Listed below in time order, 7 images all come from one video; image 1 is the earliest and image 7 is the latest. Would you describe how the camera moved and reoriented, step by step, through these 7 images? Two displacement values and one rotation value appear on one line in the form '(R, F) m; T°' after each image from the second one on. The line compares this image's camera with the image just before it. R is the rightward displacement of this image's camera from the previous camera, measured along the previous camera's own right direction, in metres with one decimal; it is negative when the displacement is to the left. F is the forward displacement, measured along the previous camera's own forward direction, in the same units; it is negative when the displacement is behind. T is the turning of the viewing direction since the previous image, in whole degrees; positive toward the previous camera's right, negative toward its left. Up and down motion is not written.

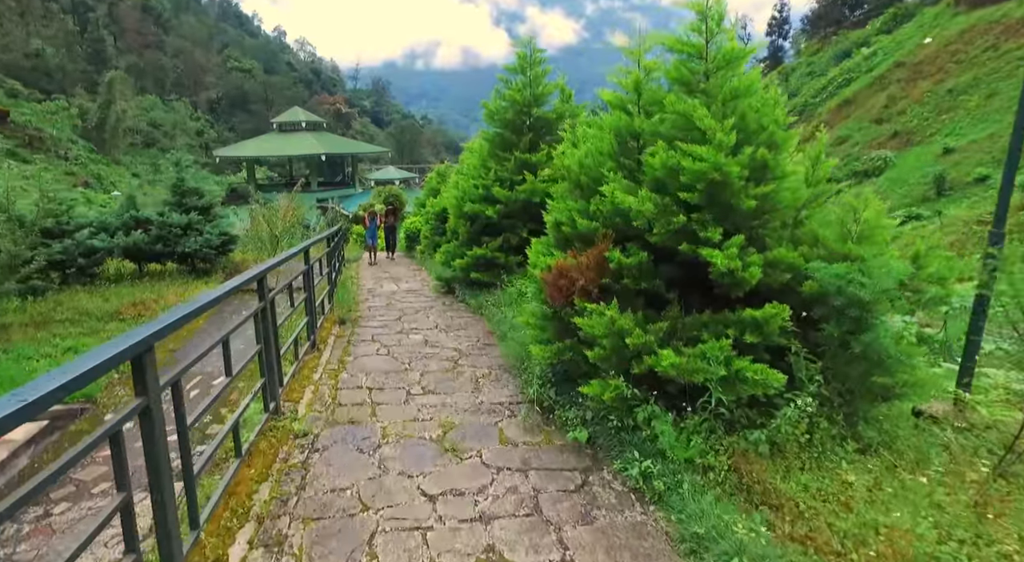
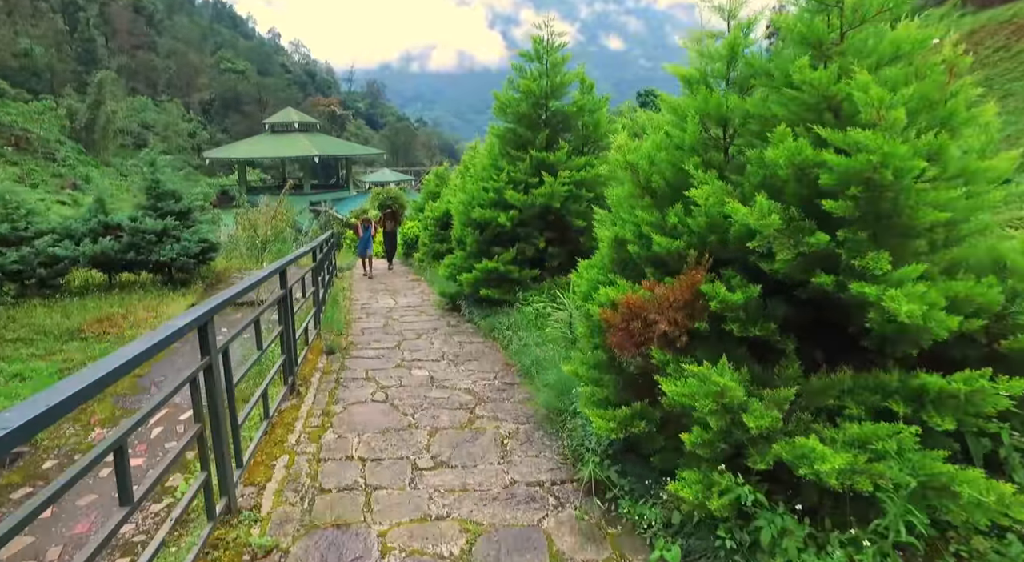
(-0.2, +1.0) m; +1°
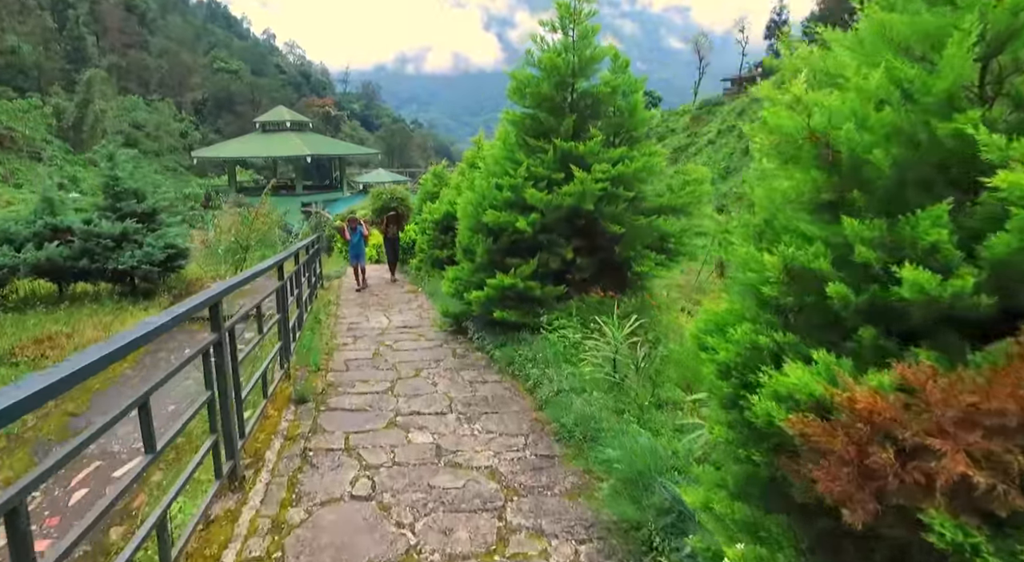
(-0.2, +1.2) m; 0°
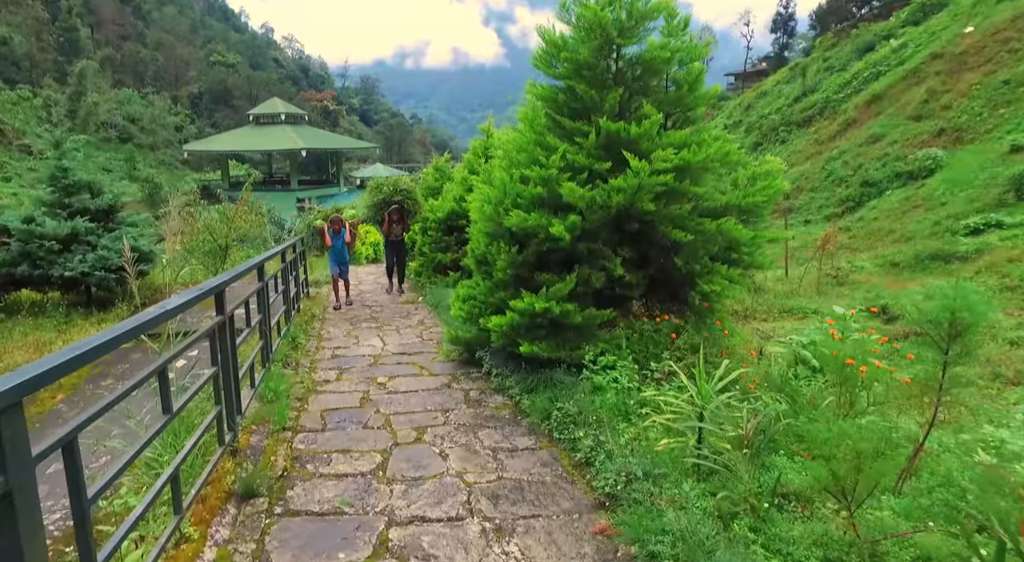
(-0.2, +1.3) m; 0°
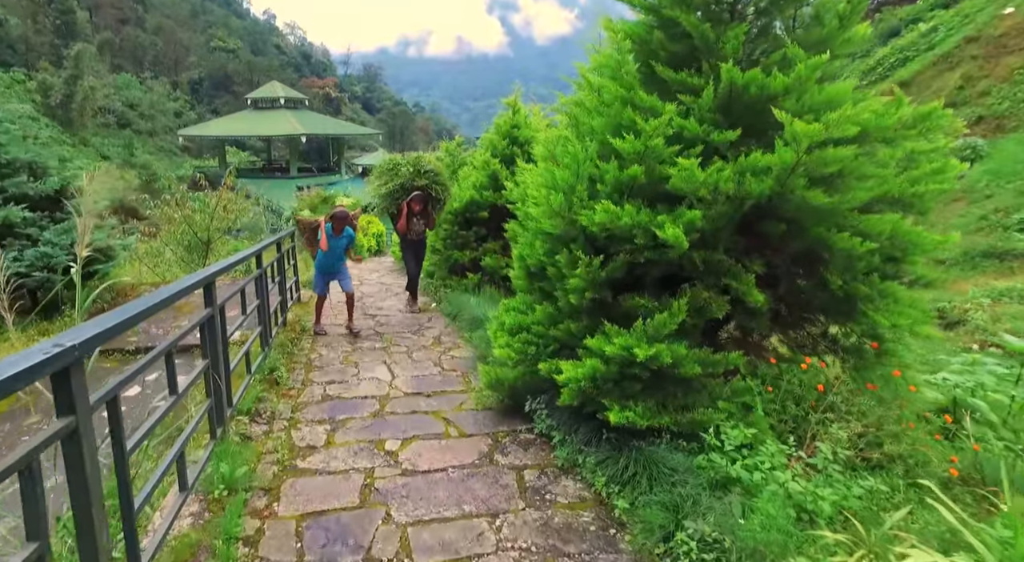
(-0.4, +1.4) m; 0°
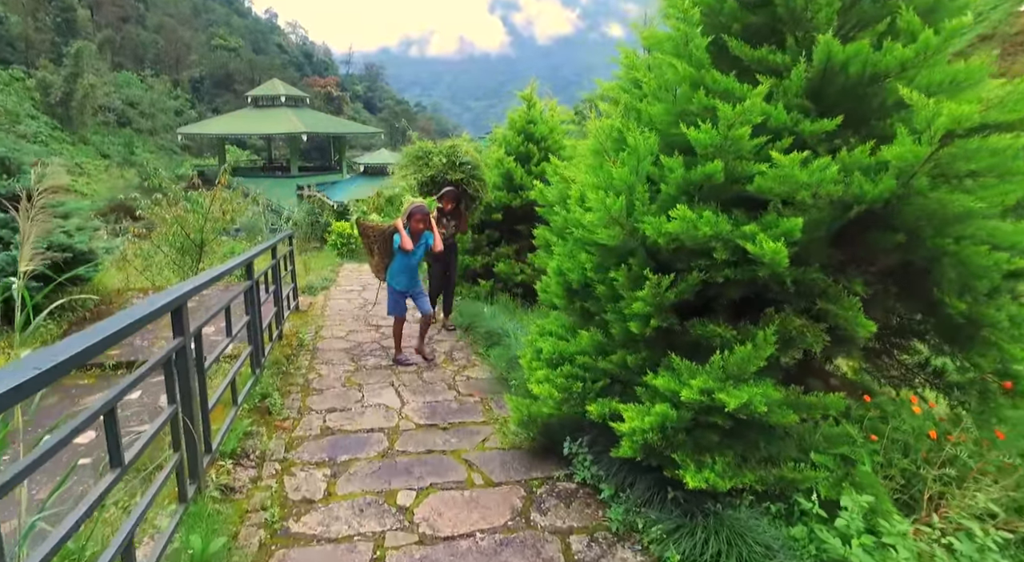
(-0.2, +0.5) m; 0°
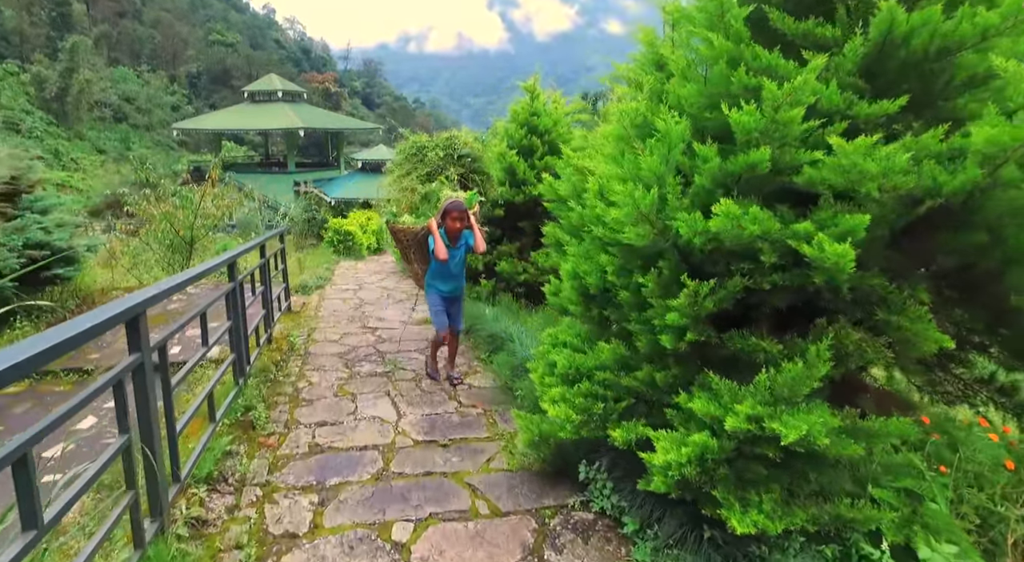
(0.0, +0.3) m; 0°
